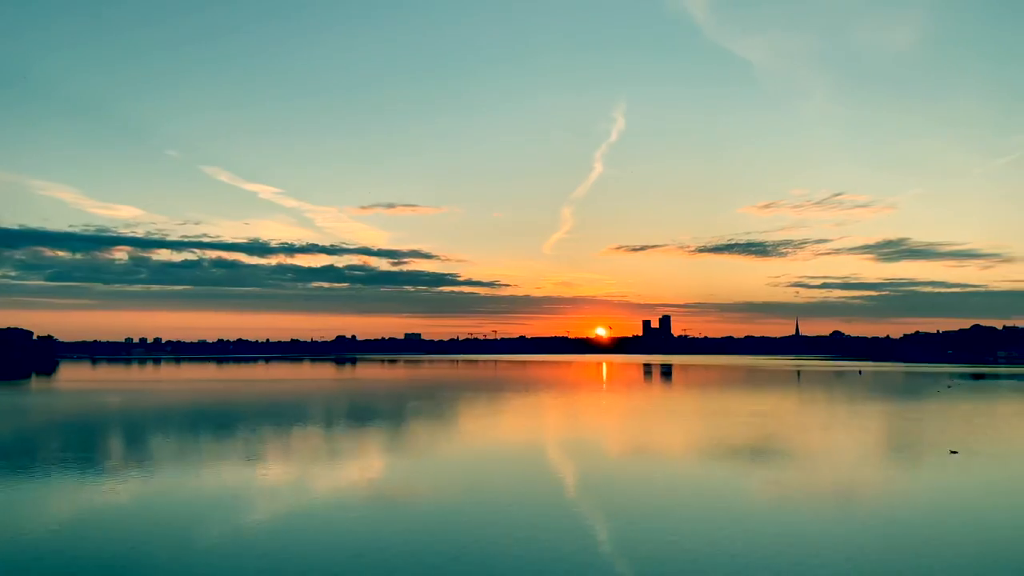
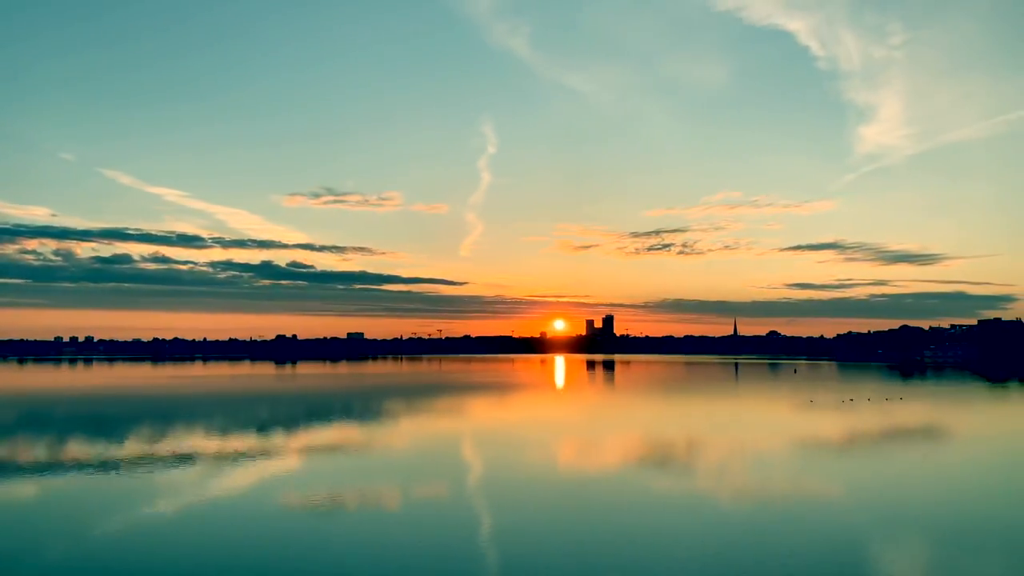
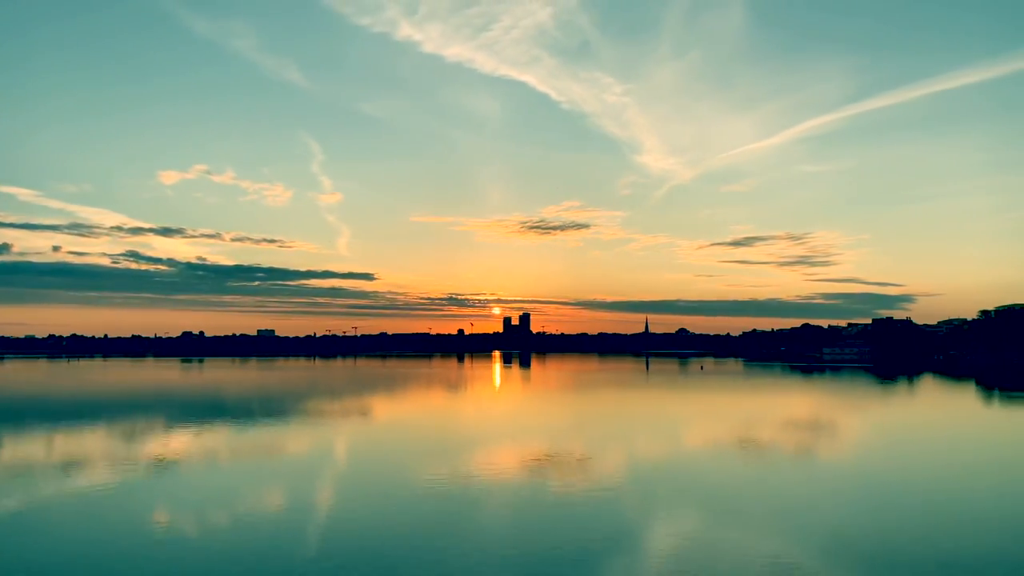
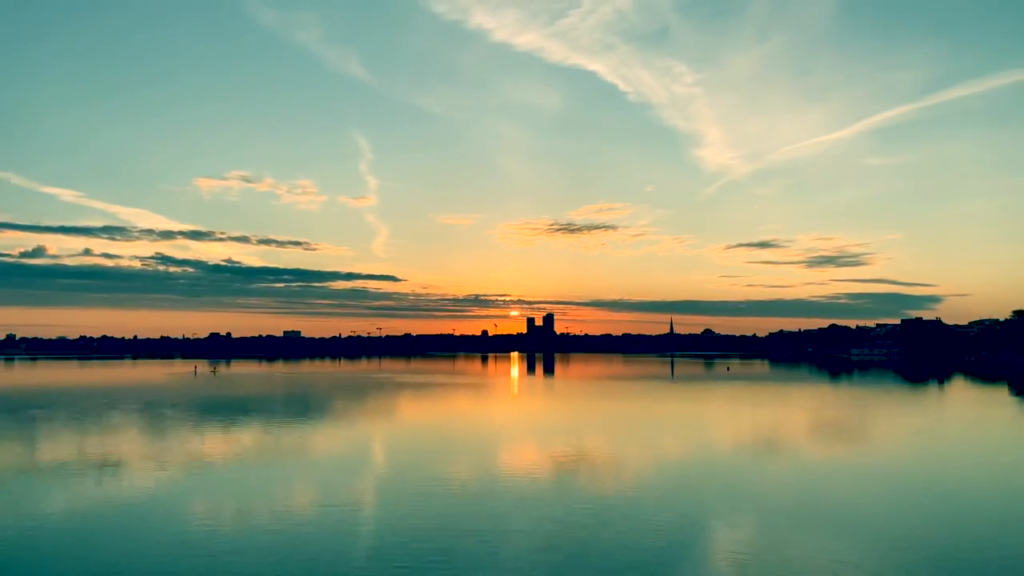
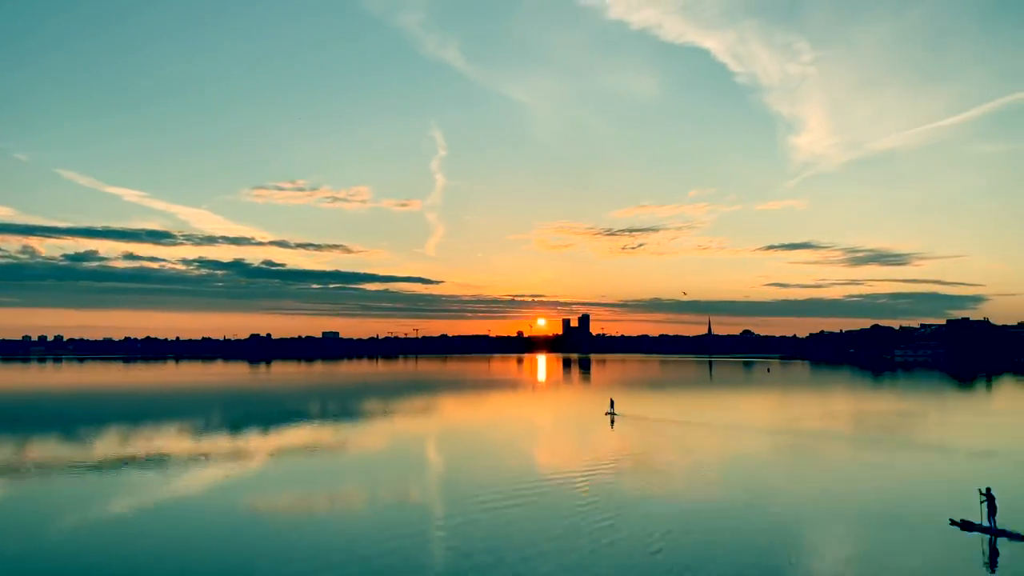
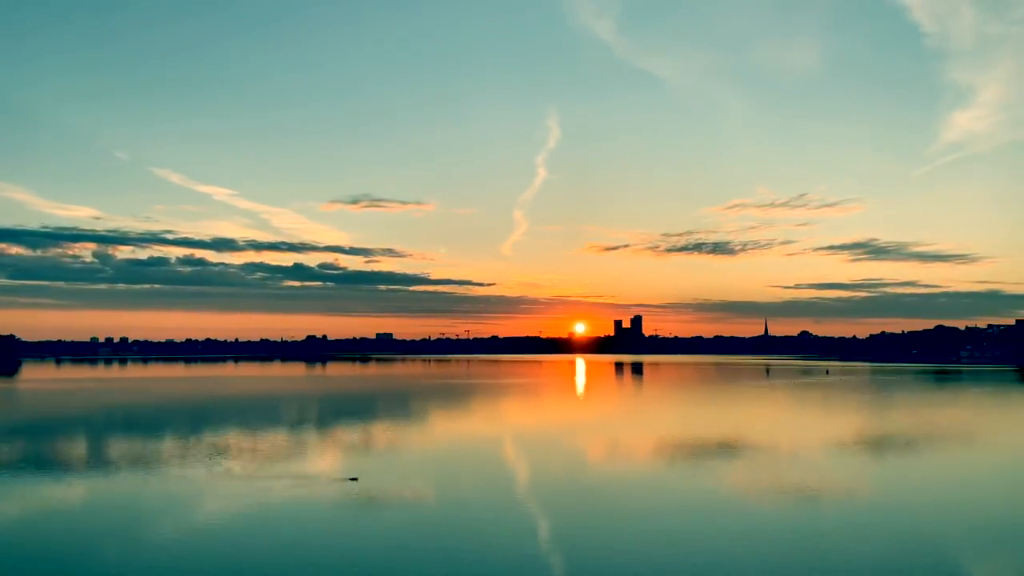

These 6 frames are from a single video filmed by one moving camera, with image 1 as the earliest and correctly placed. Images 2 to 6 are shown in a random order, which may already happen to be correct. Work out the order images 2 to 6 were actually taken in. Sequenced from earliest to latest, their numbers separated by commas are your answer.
6, 2, 5, 4, 3
